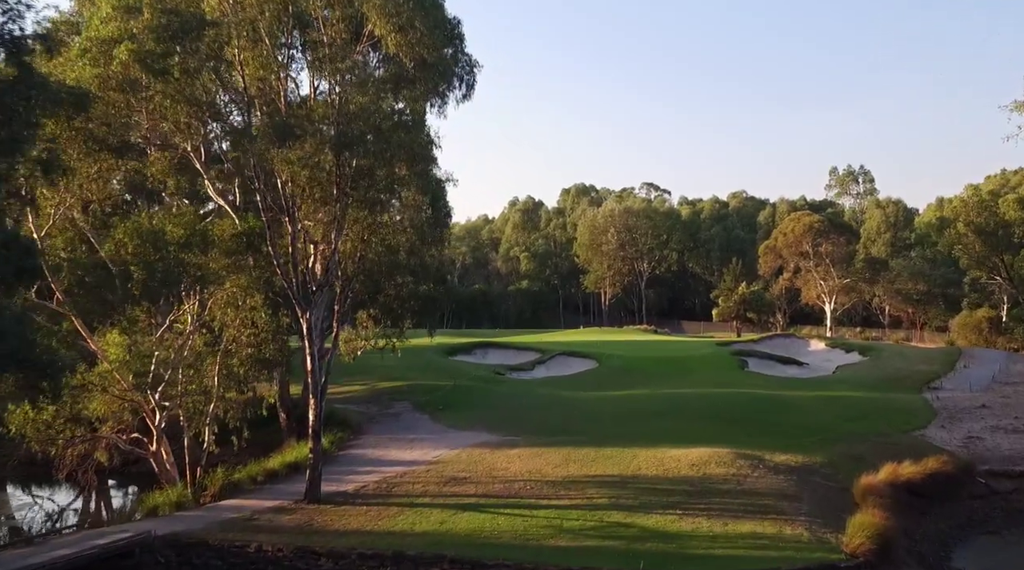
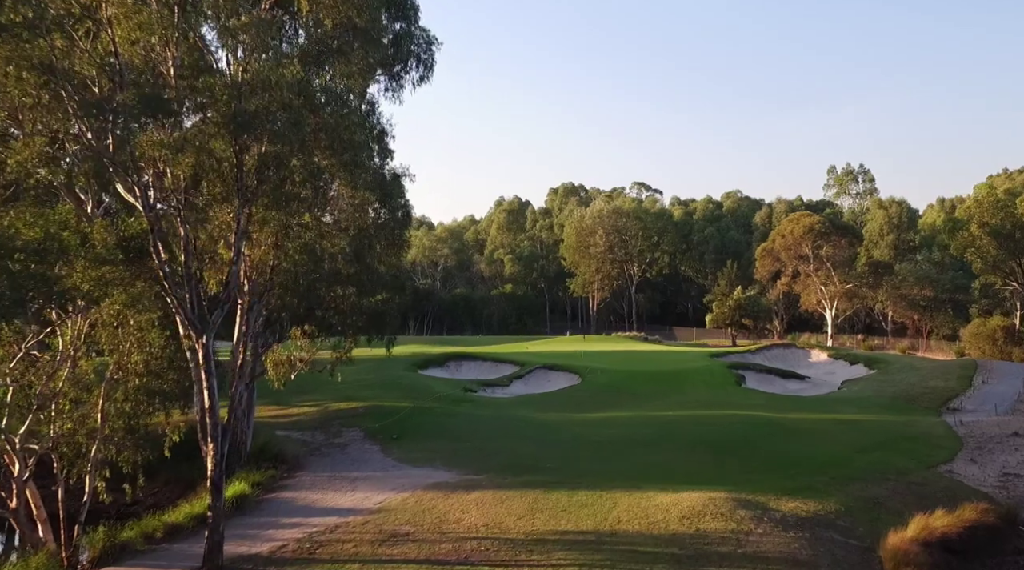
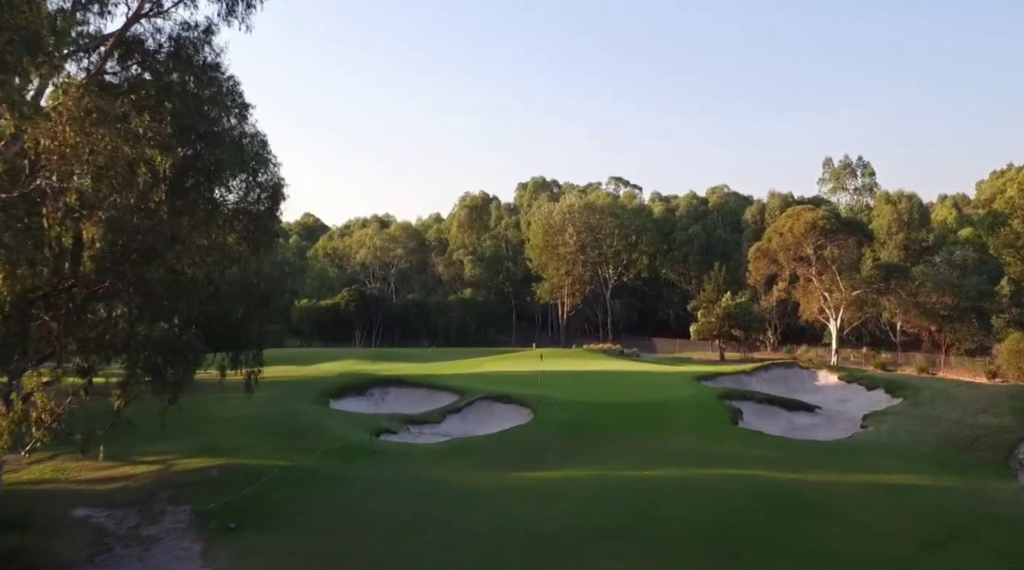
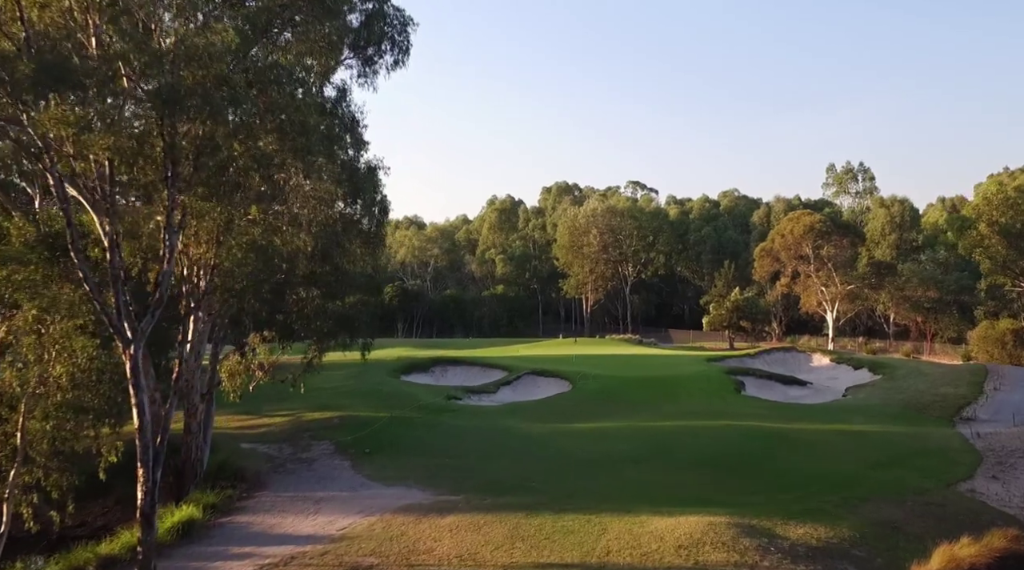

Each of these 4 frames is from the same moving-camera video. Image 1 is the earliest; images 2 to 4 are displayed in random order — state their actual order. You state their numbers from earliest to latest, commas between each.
2, 4, 3
